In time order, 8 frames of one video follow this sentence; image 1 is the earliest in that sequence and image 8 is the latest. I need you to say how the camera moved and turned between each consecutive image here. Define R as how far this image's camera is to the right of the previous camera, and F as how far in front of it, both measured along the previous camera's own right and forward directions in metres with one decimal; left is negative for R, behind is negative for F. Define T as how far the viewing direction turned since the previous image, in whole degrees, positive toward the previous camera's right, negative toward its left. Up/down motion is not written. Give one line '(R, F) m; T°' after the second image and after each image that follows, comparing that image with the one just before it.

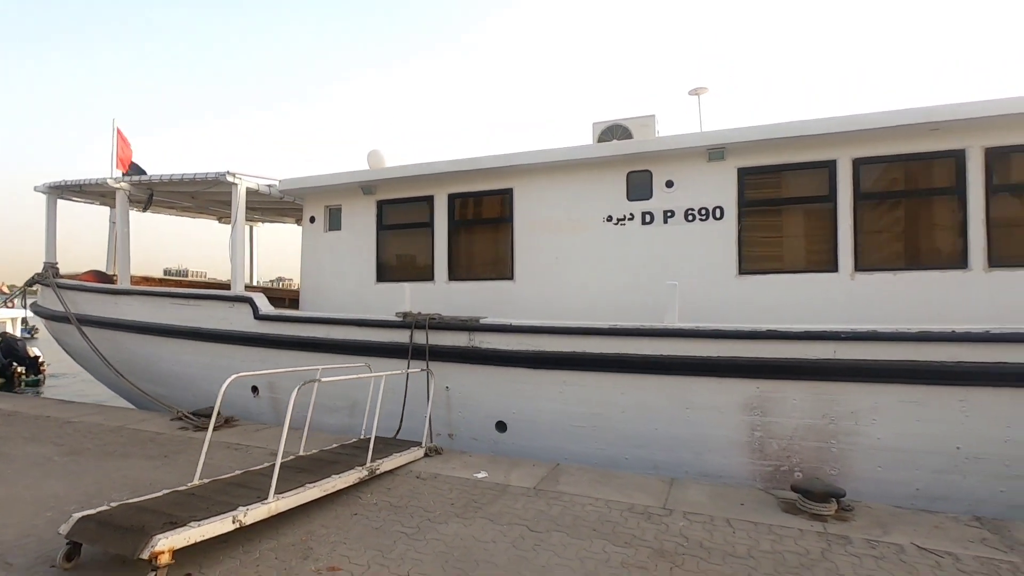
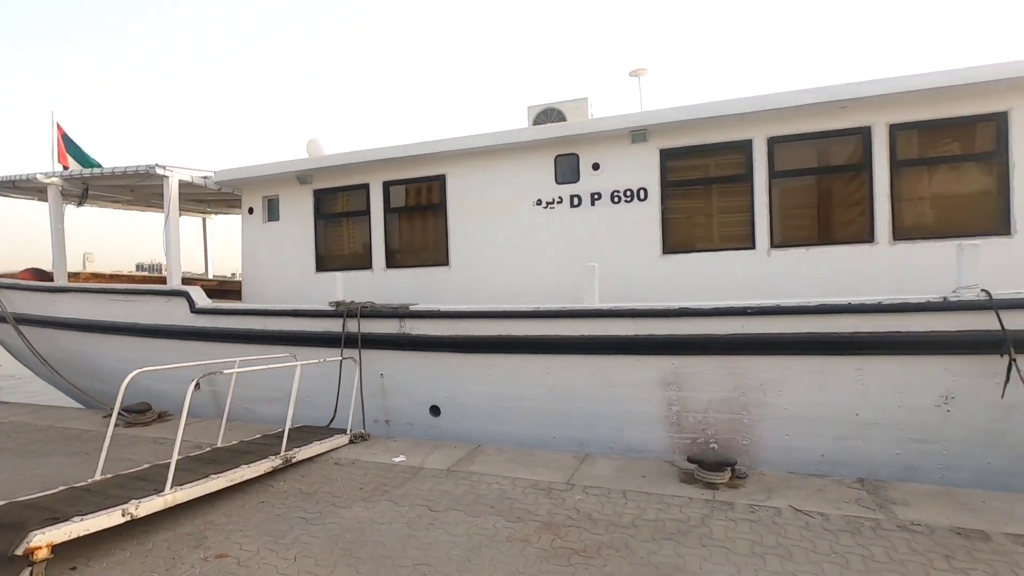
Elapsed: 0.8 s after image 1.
(+0.5, -0.1) m; +2°
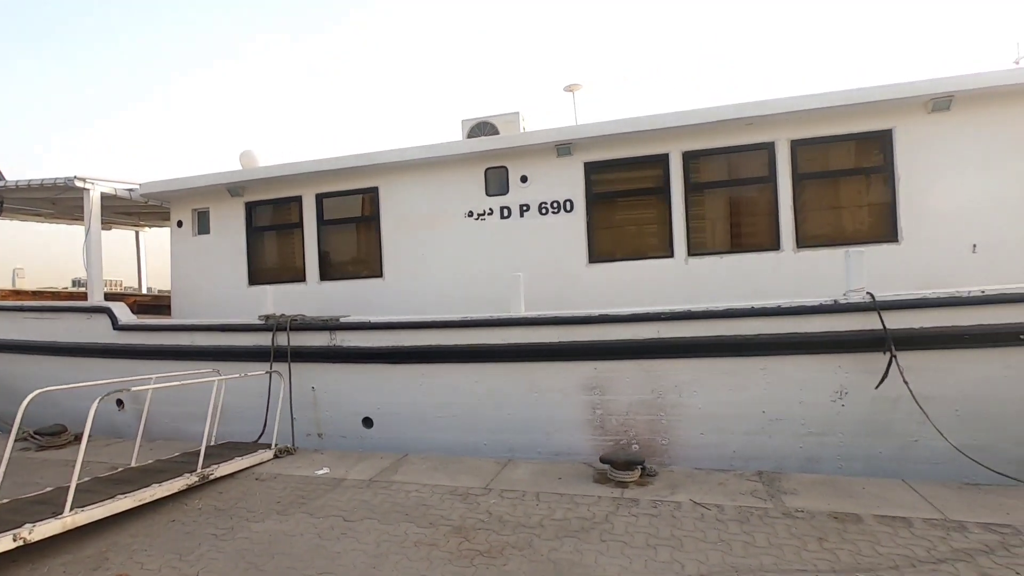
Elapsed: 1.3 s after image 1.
(+0.3, -0.1) m; +4°
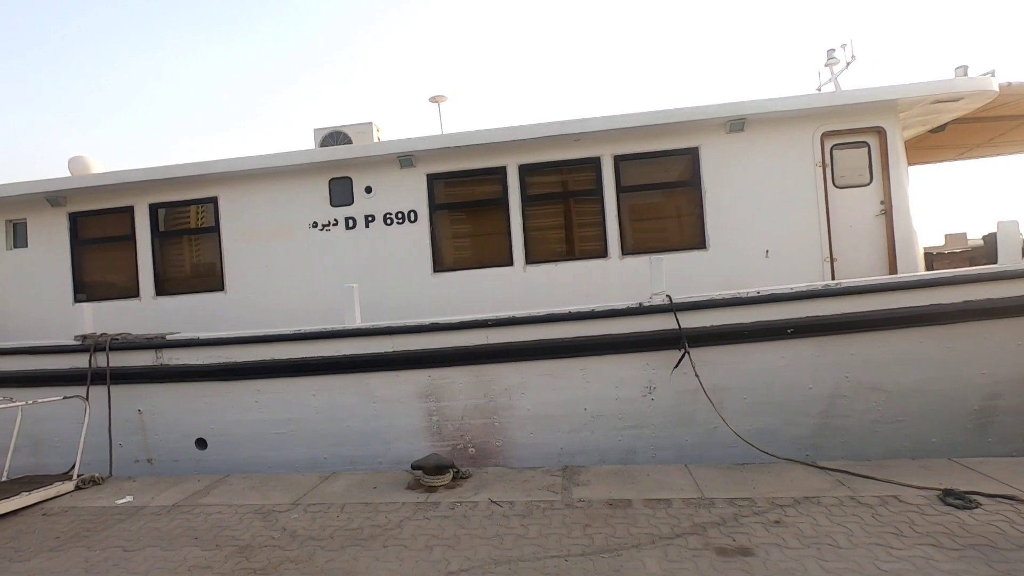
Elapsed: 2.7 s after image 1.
(+0.7, -0.1) m; +9°
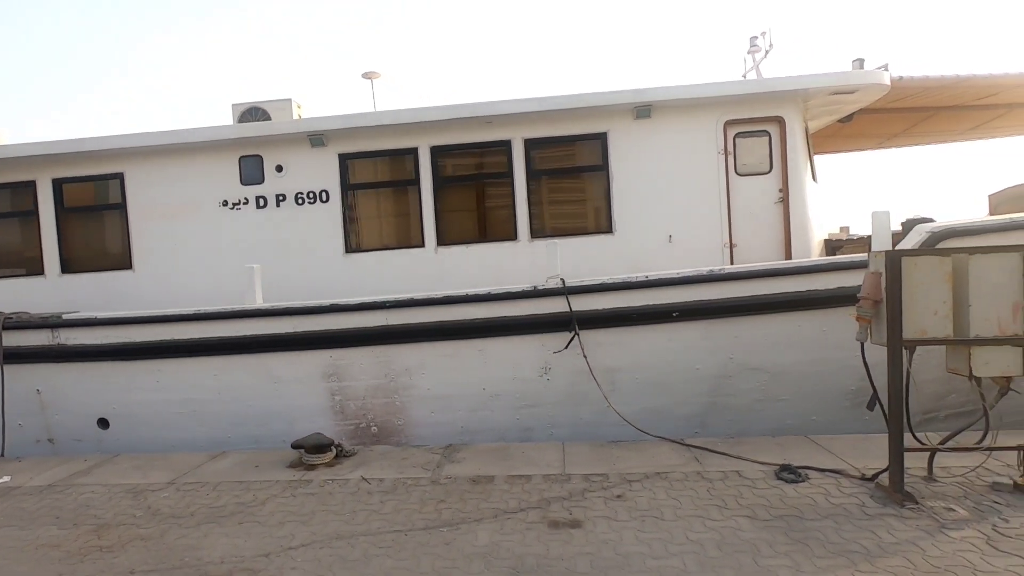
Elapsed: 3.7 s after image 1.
(+0.6, -0.1) m; +3°
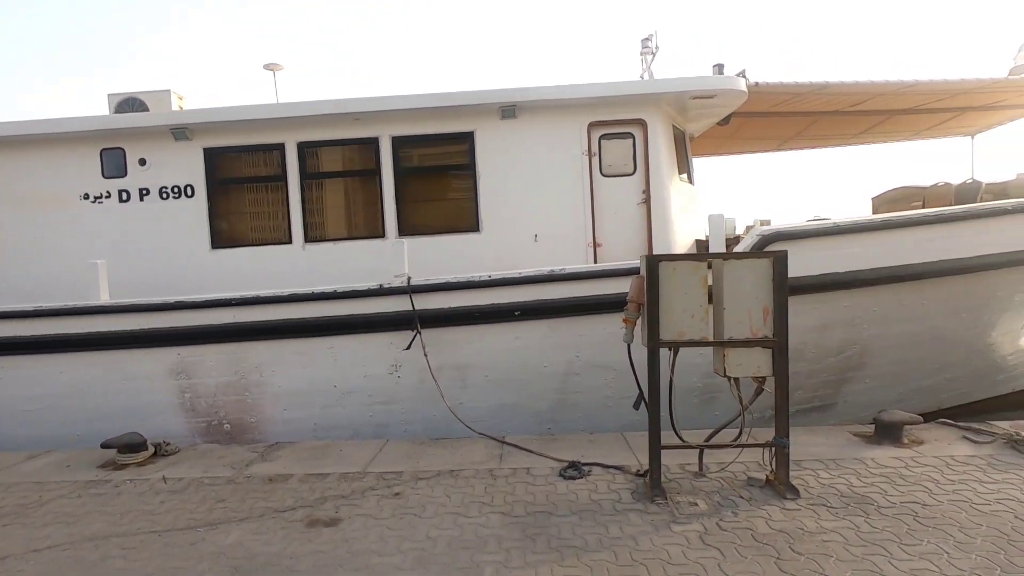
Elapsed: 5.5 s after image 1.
(+1.0, -0.1) m; +3°
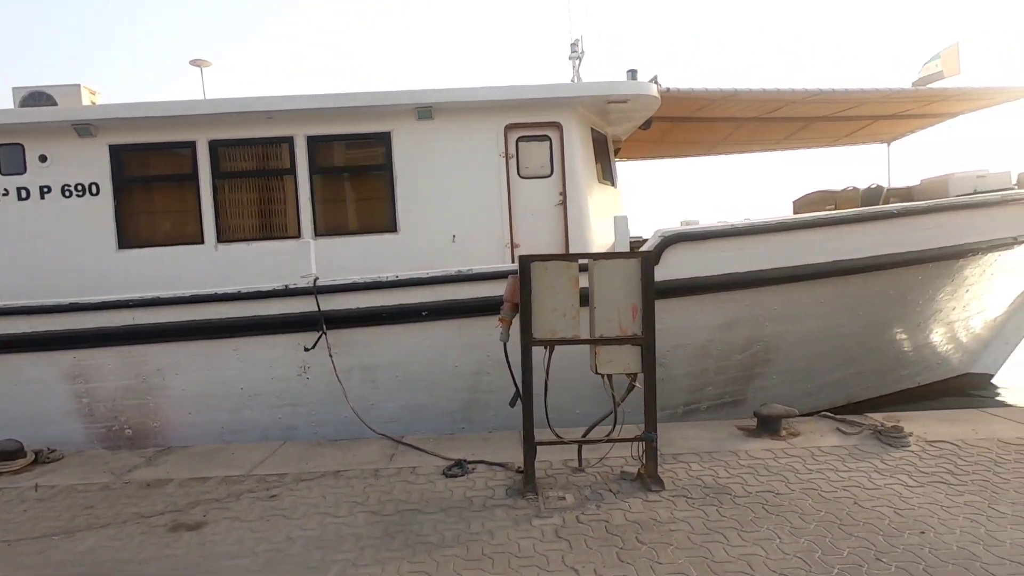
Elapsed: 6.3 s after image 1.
(+0.5, 0.0) m; +3°
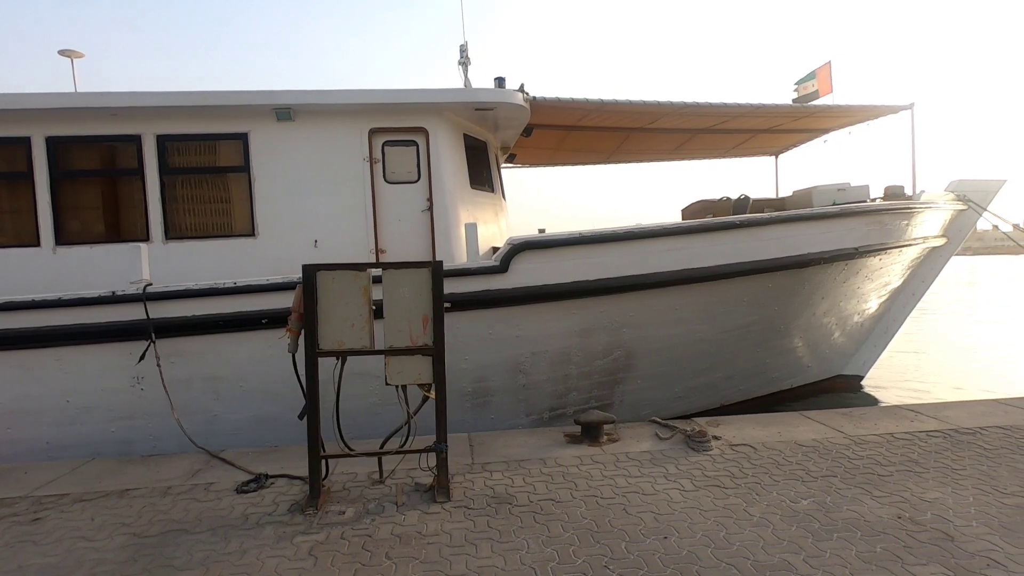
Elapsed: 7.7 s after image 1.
(+0.9, 0.0) m; +5°
